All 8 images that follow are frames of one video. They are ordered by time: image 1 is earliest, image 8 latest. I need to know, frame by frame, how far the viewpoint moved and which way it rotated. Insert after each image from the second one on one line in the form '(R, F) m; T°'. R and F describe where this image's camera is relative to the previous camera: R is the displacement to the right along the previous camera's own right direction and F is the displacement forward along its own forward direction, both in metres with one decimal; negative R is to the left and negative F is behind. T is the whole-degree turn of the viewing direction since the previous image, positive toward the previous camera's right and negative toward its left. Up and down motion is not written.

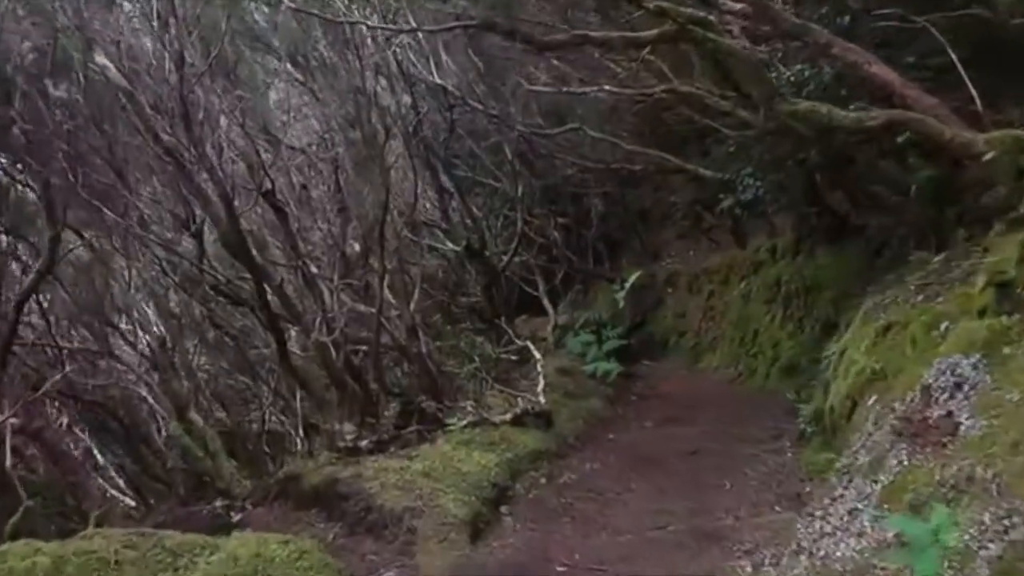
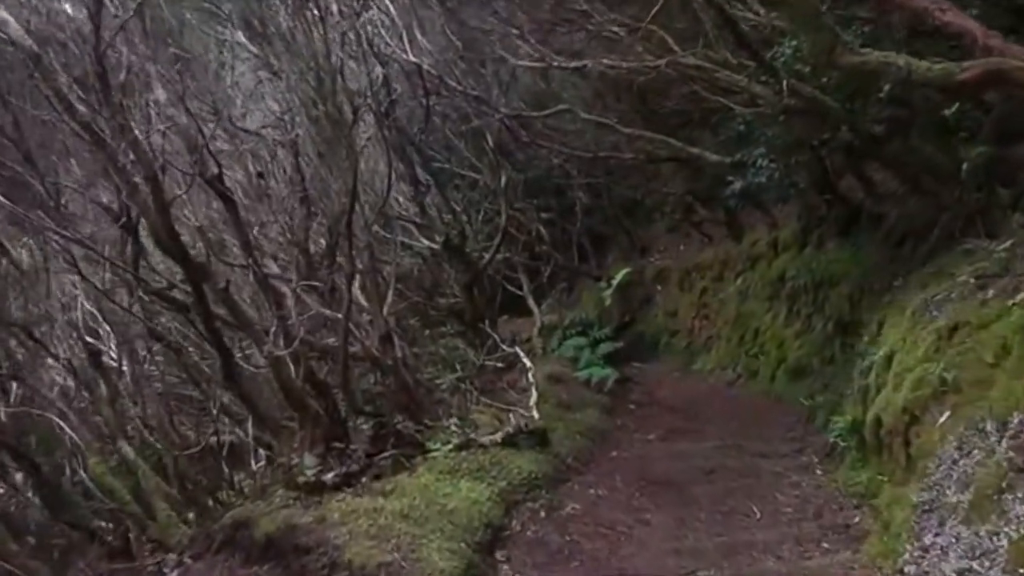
(-0.1, +1.4) m; +1°
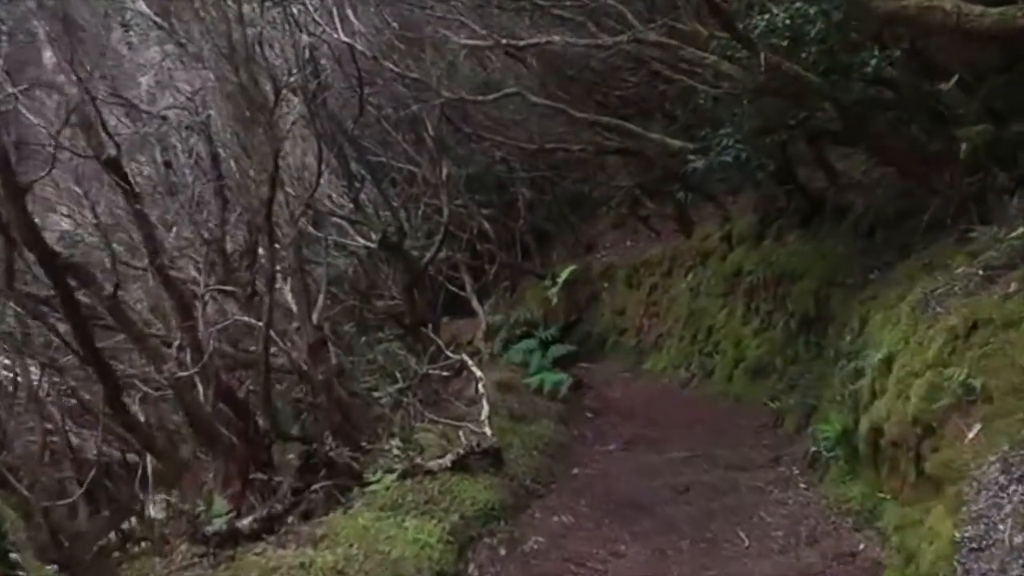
(-0.1, +1.2) m; +4°
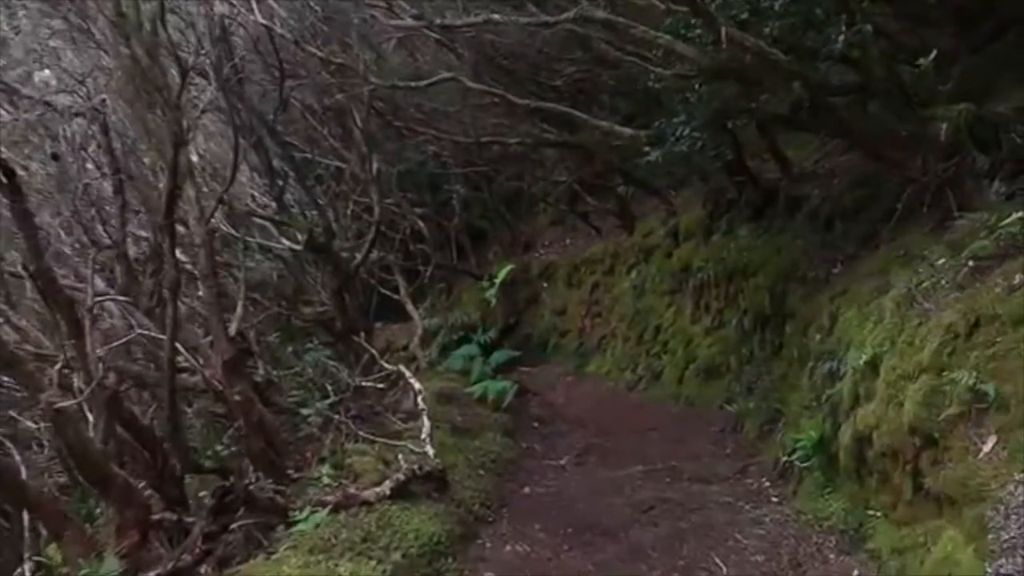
(-0.1, +0.9) m; +4°
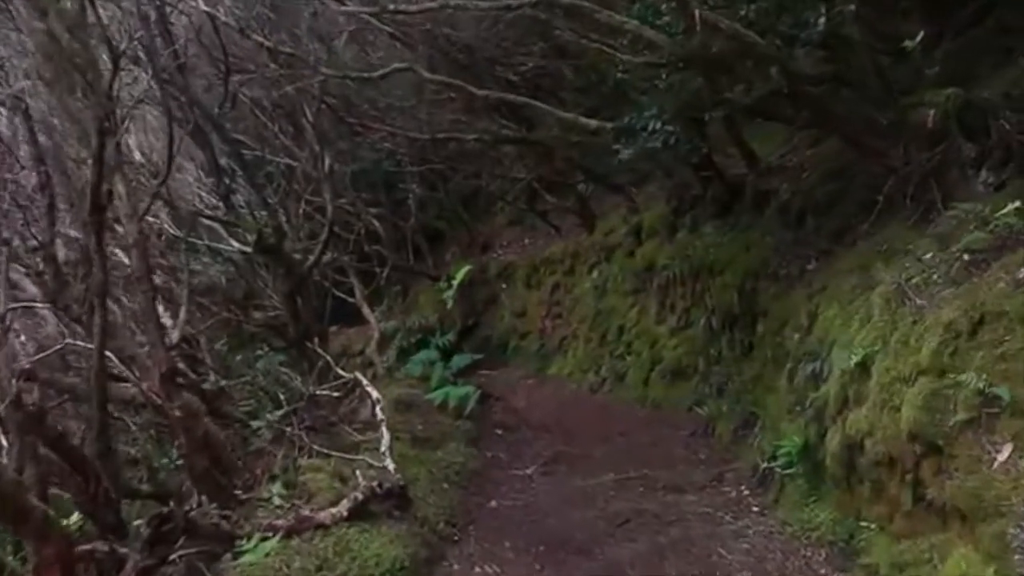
(-0.1, +0.5) m; +3°
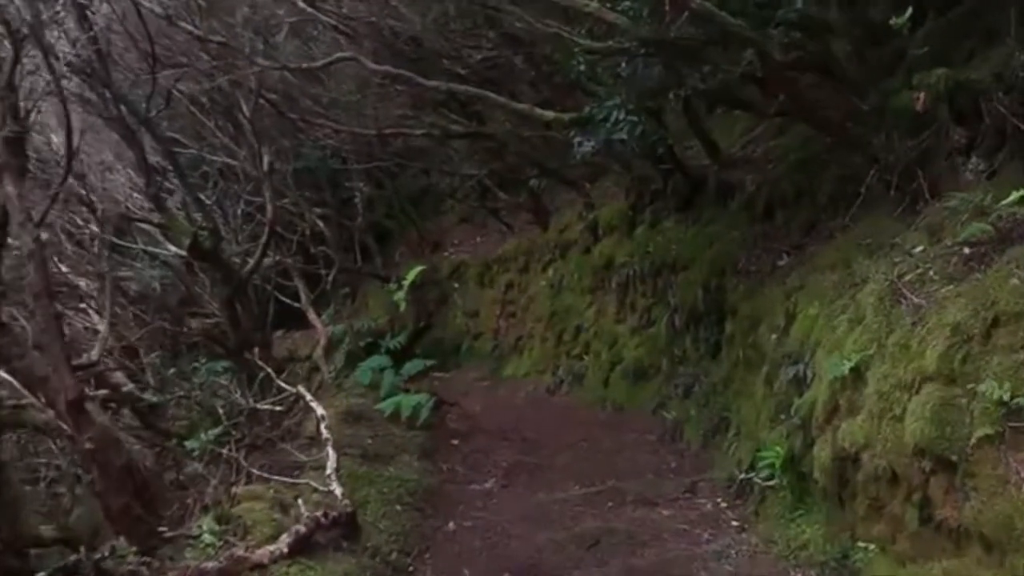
(0.0, +0.7) m; +3°
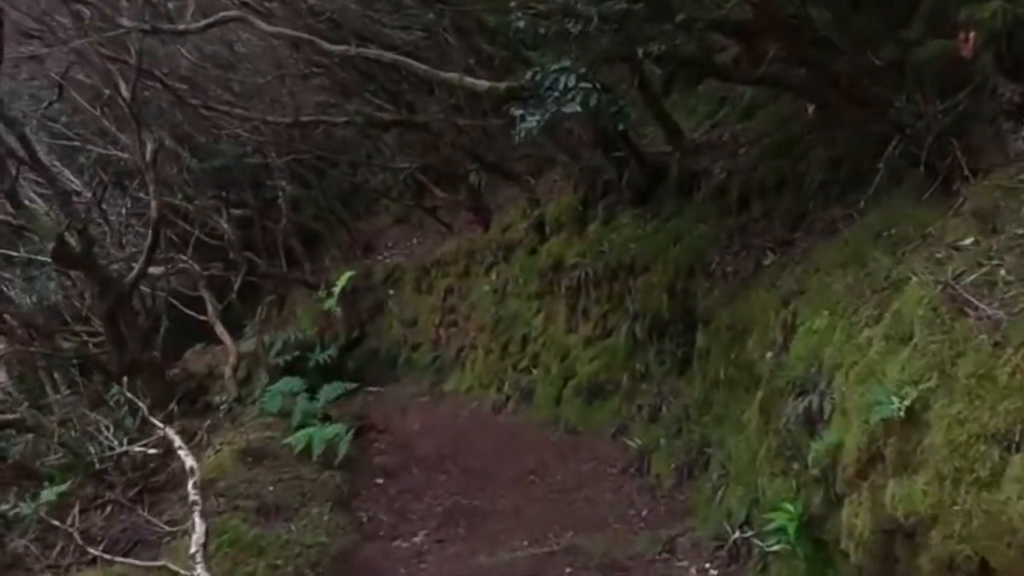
(+0.1, +1.7) m; +3°
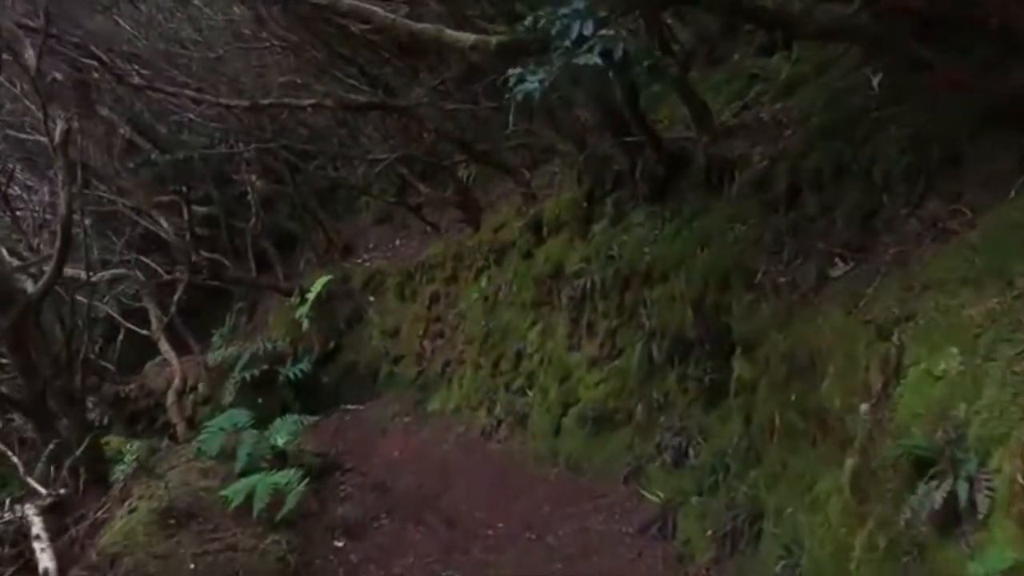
(0.0, +1.8) m; 0°
